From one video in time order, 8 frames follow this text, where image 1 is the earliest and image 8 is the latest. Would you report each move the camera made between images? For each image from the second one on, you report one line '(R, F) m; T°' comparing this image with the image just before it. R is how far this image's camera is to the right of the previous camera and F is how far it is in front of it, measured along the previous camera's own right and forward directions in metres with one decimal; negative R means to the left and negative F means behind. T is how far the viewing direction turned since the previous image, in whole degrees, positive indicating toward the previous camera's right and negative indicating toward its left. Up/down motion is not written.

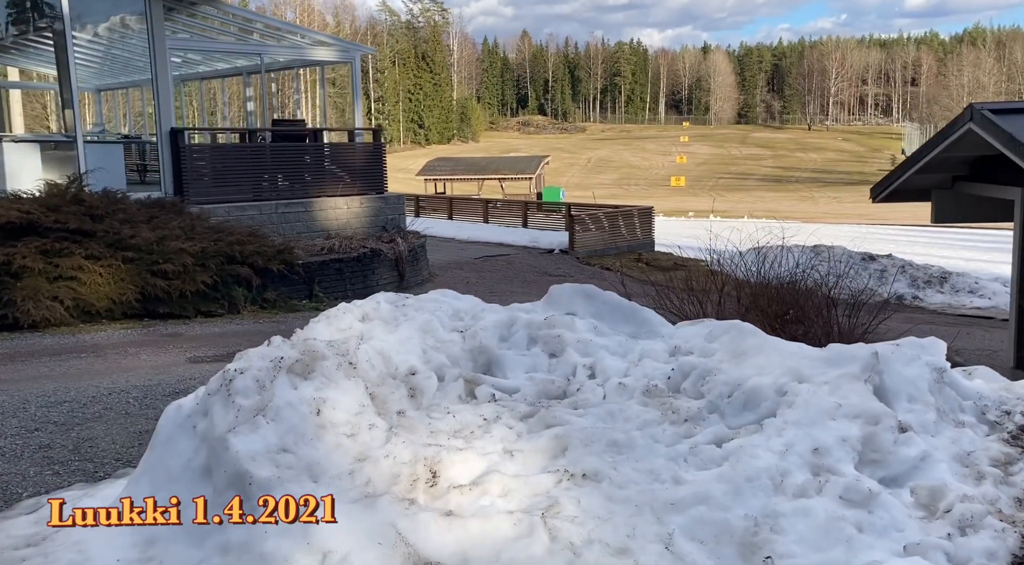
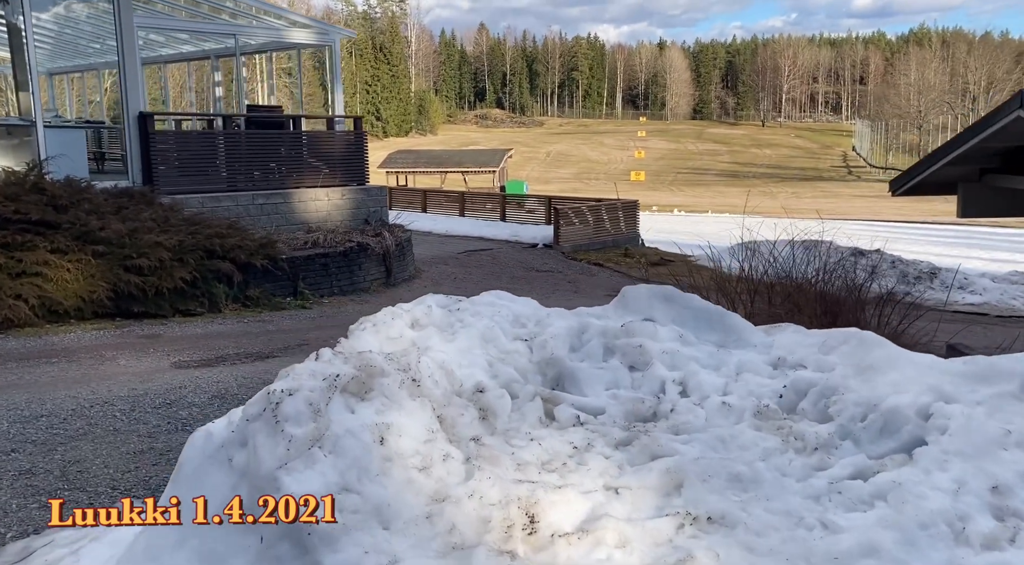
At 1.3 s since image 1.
(-0.5, +0.6) m; +3°
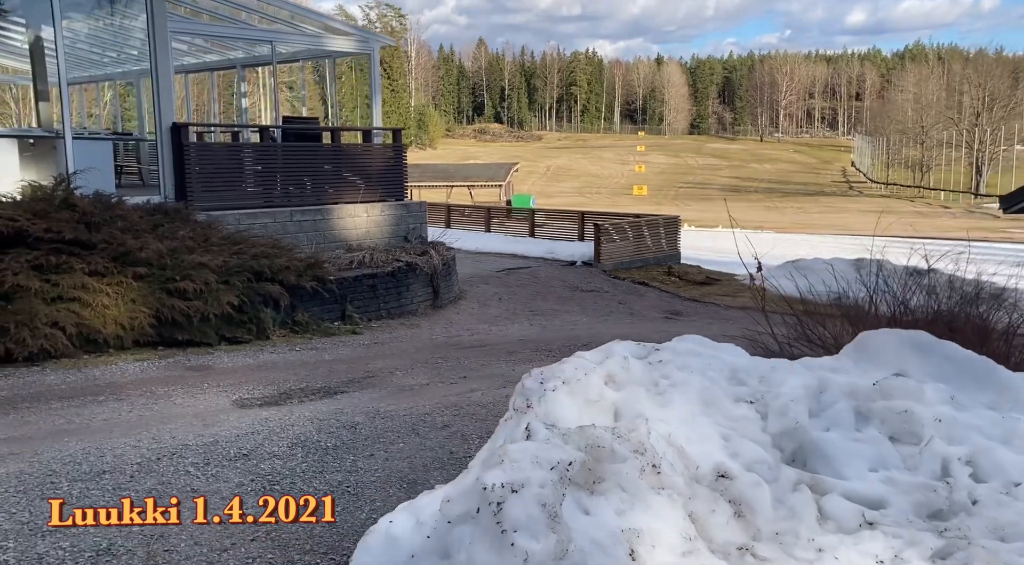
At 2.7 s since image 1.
(-0.8, +0.8) m; 0°
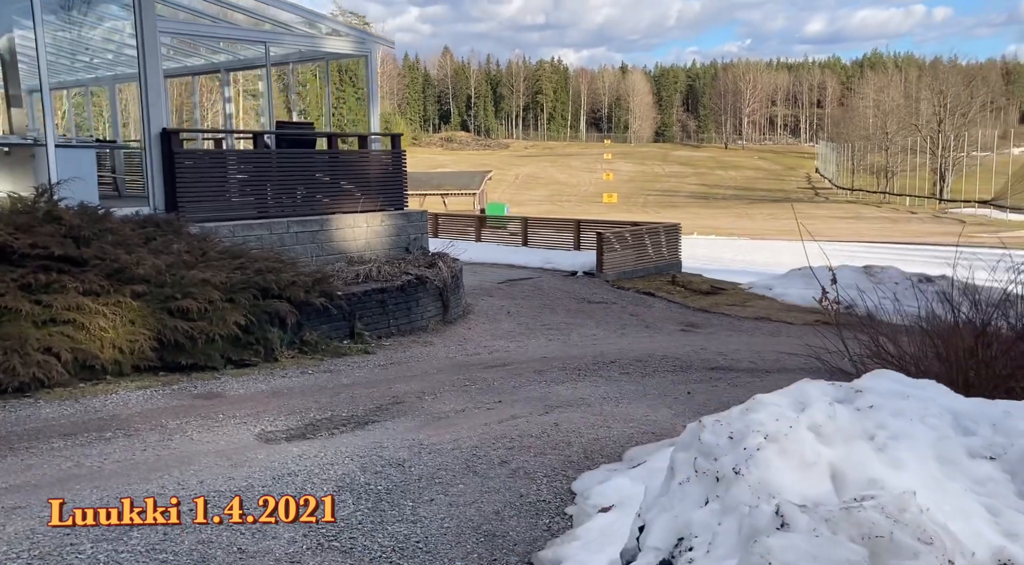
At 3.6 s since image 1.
(-0.6, +0.7) m; +2°
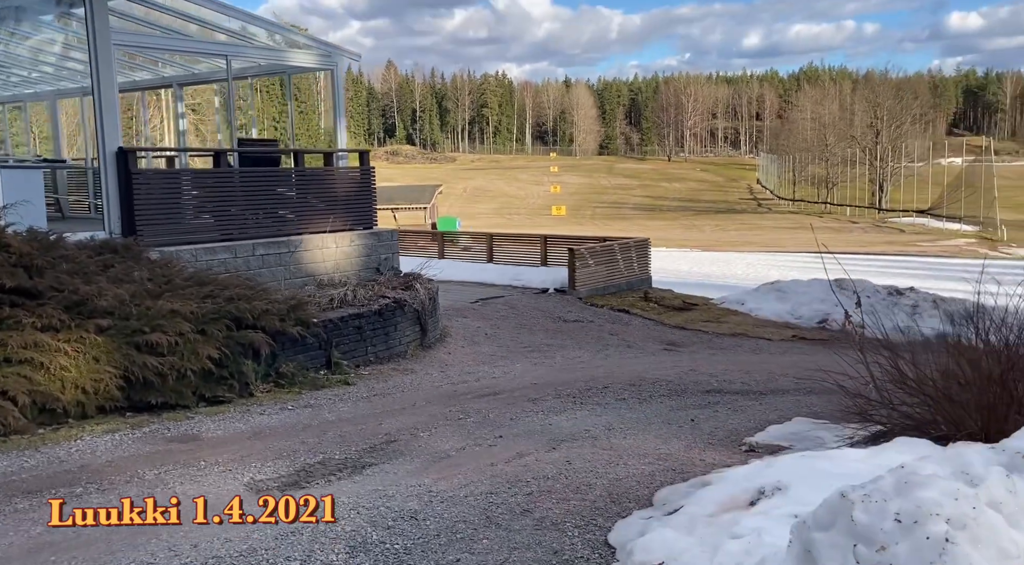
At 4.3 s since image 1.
(-0.4, +0.5) m; +3°
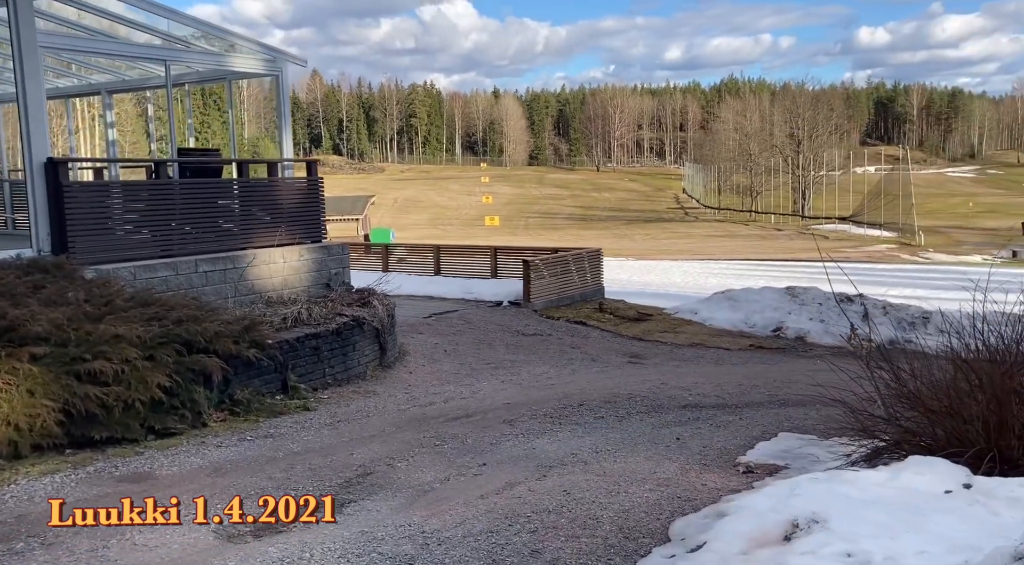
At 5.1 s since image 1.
(-0.4, +0.5) m; +4°
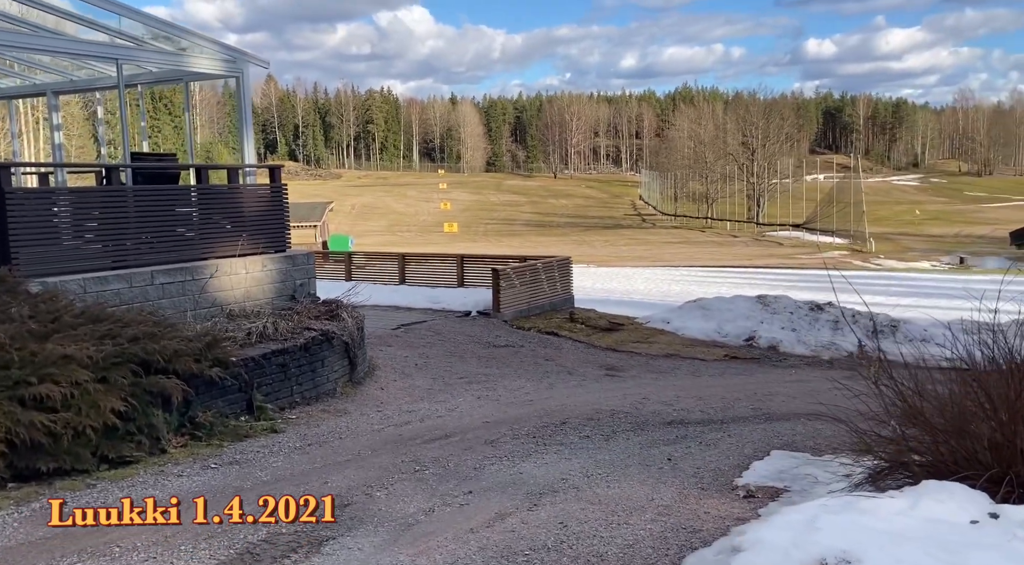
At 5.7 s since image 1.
(-0.2, +0.4) m; +3°
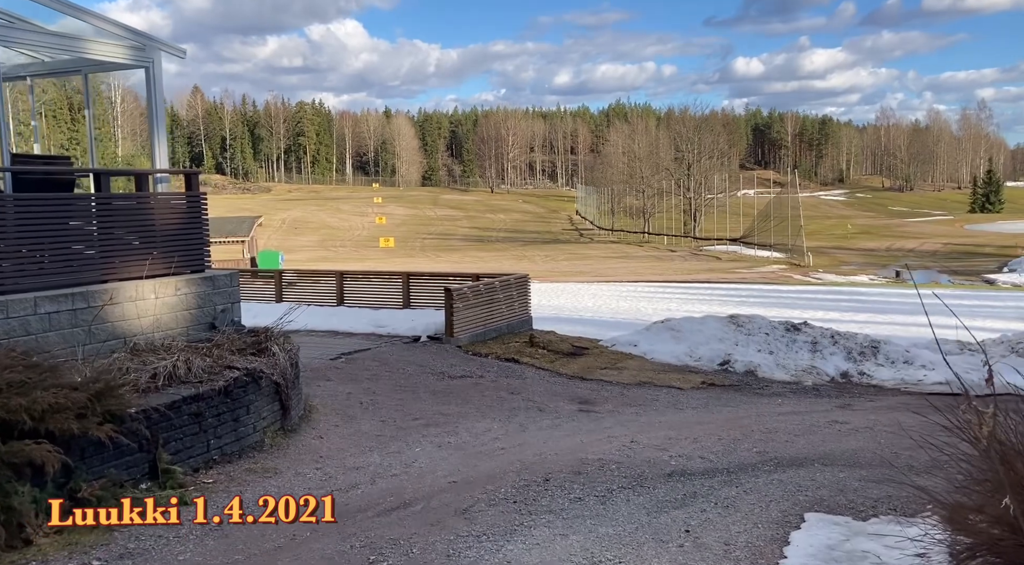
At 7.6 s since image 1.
(-0.3, +1.5) m; +4°
